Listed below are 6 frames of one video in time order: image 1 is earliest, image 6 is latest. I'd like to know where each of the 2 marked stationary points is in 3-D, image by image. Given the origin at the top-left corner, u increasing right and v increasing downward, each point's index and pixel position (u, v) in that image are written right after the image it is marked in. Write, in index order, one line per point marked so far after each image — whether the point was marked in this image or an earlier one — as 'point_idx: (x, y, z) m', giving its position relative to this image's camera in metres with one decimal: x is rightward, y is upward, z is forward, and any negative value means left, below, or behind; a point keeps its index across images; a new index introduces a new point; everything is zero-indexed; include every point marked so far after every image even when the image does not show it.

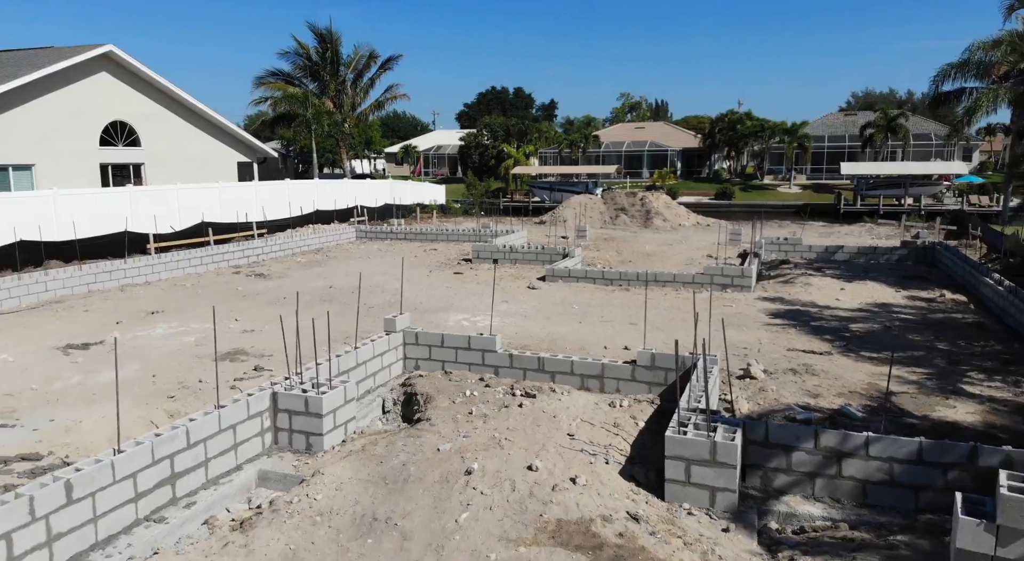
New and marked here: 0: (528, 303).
0: (+0.3, -0.4, +12.3) m
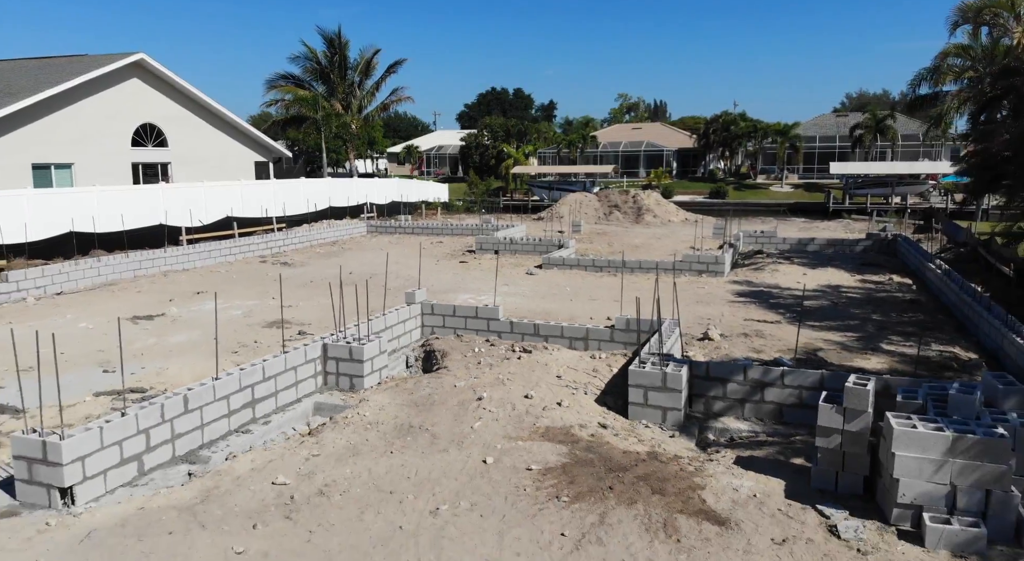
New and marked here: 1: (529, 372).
0: (+0.3, -0.1, +14.0) m
1: (+0.2, -1.1, +8.2) m
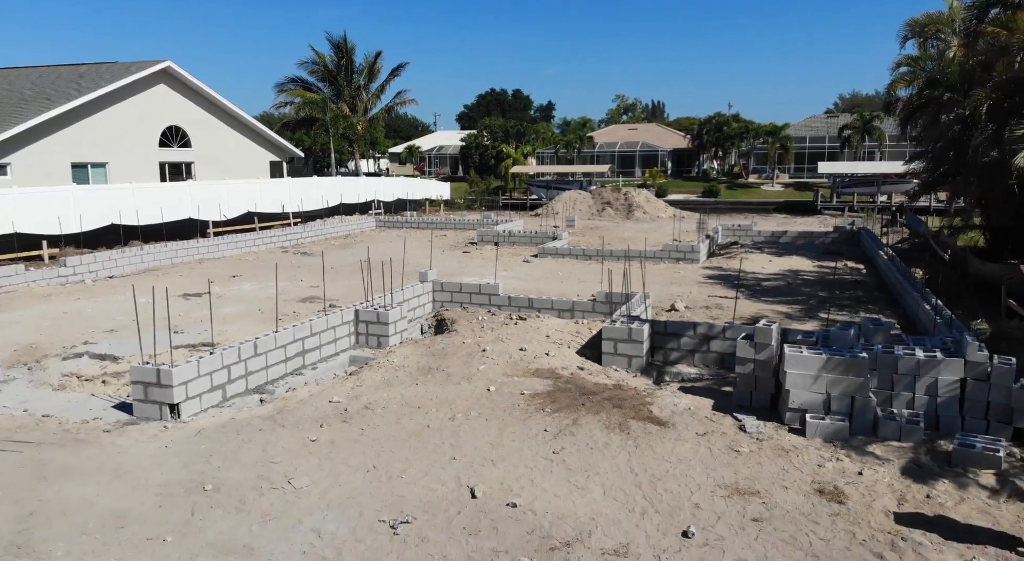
0: (+0.2, +0.2, +15.8) m
1: (+0.2, -0.8, +10.0) m
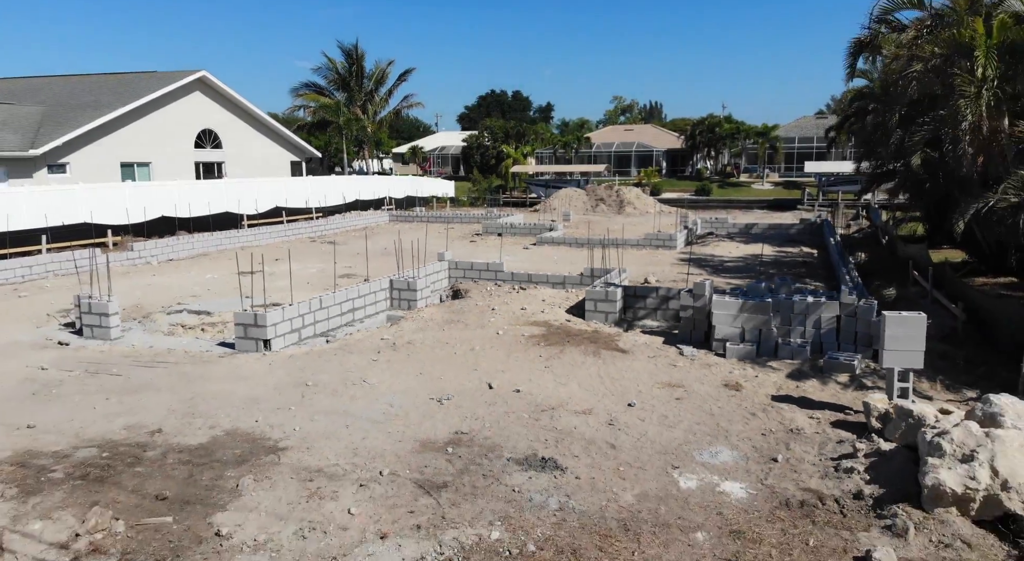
0: (+0.3, +0.7, +18.4) m
1: (+0.2, -0.3, +12.6) m
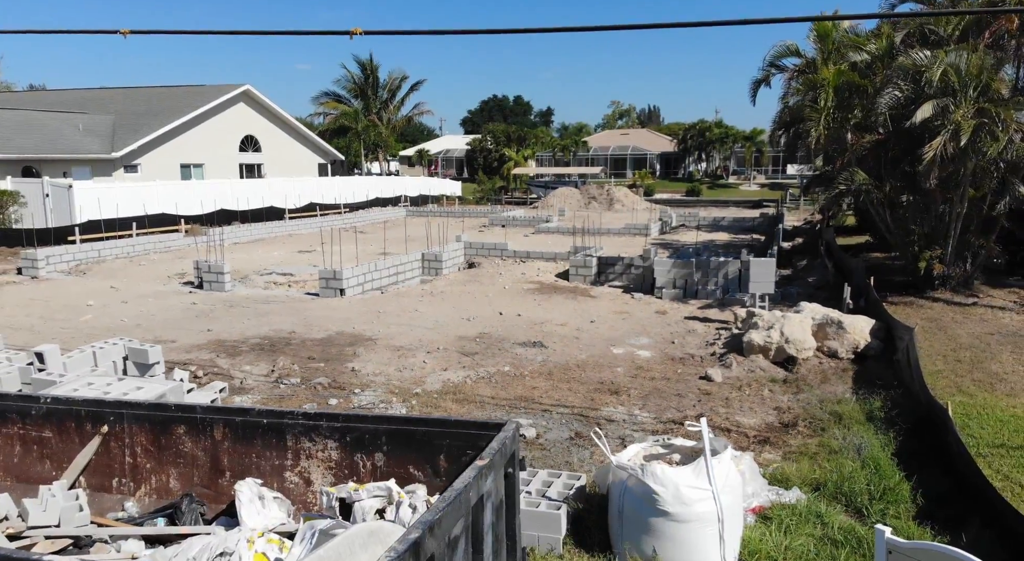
0: (+0.4, +1.3, +22.5) m
1: (+0.3, +0.3, +16.7) m
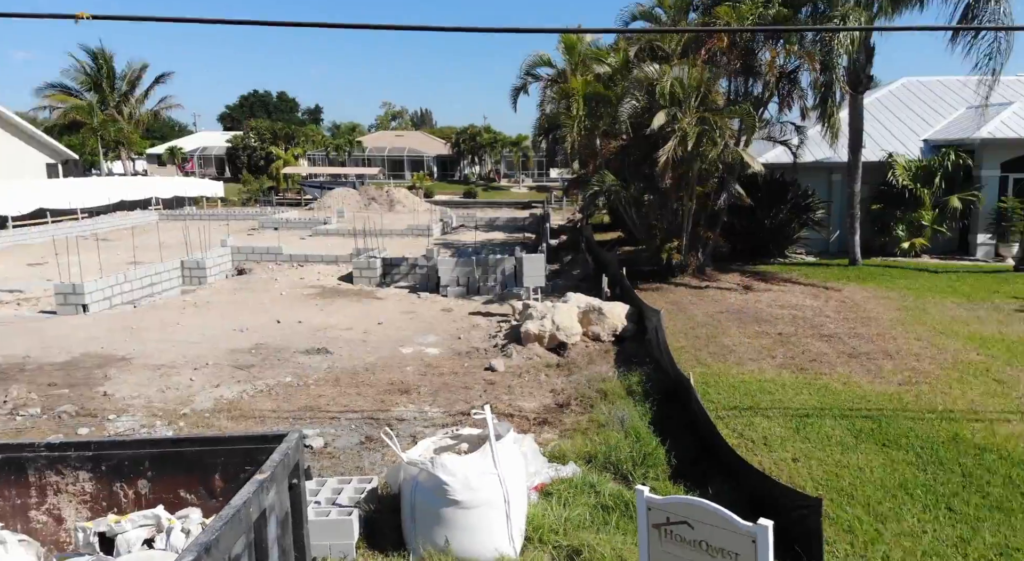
0: (-6.4, +1.1, +21.6) m
1: (-4.7, +0.2, +16.0) m
